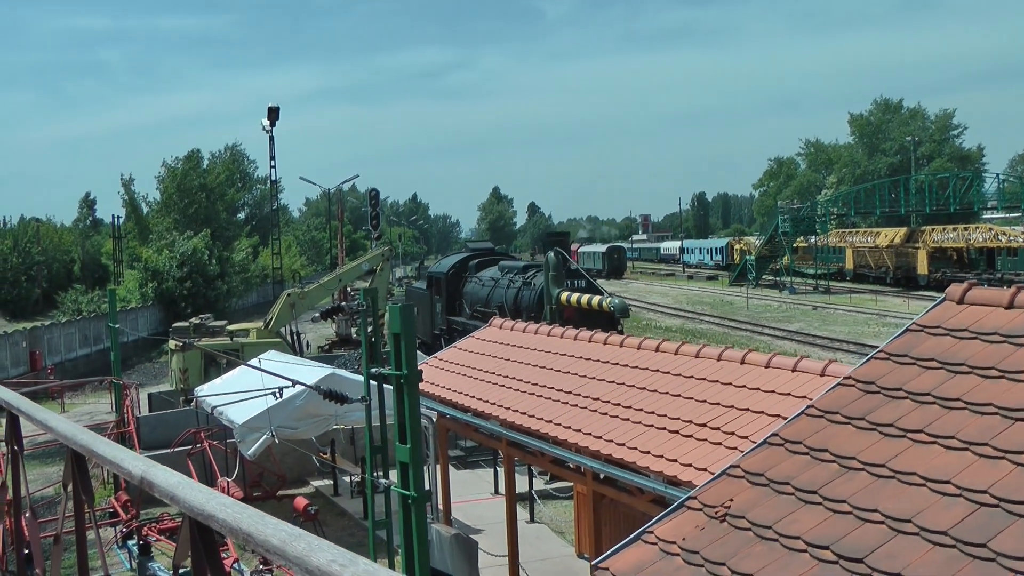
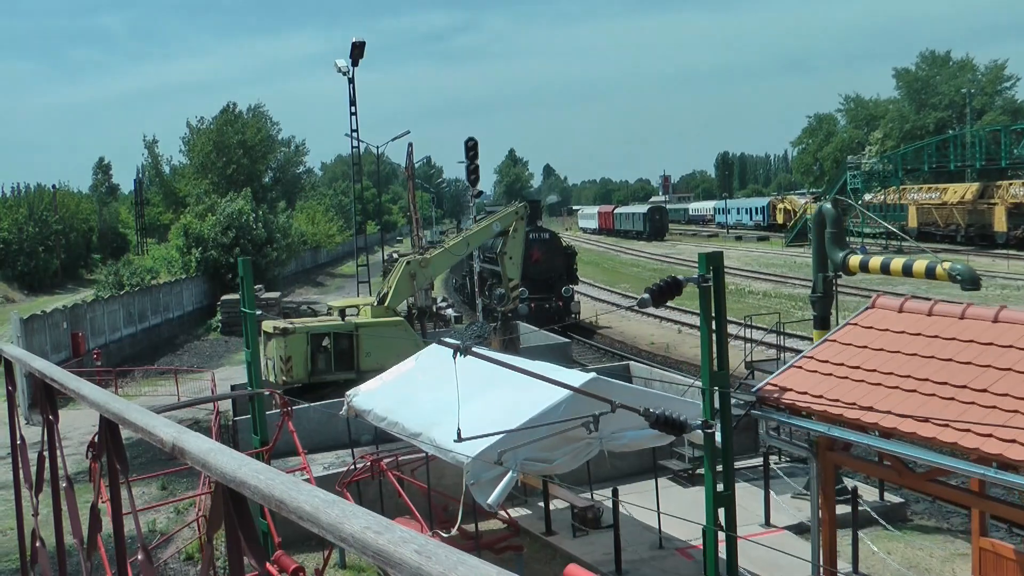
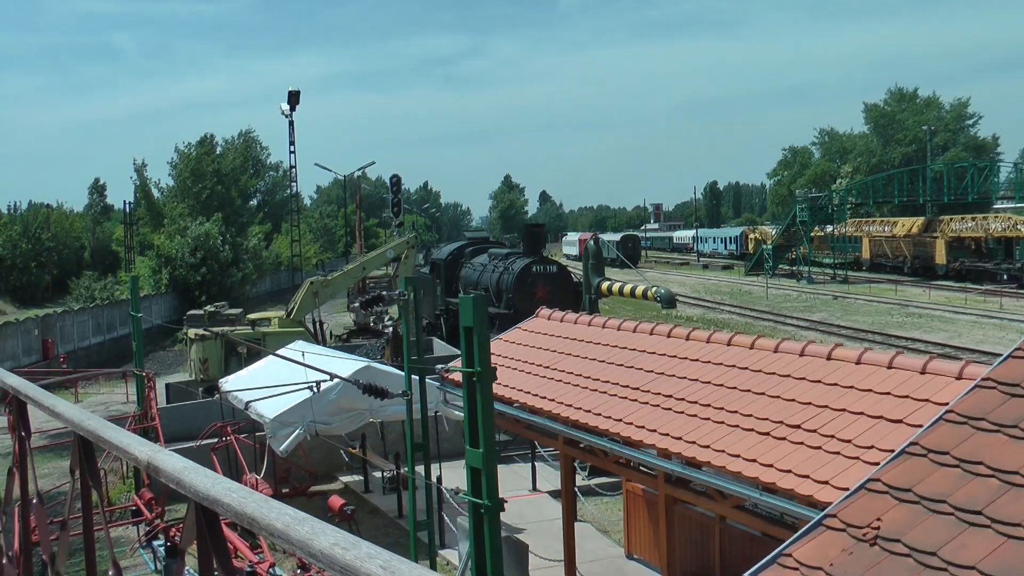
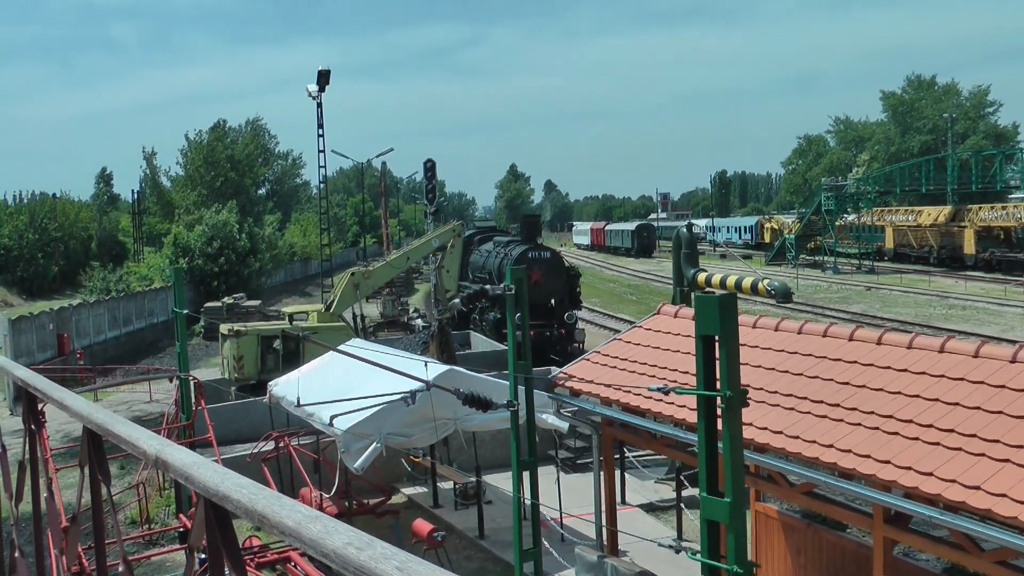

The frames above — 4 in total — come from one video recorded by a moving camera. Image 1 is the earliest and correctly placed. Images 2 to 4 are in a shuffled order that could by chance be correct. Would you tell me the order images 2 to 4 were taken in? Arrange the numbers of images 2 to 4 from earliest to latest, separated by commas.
3, 4, 2
